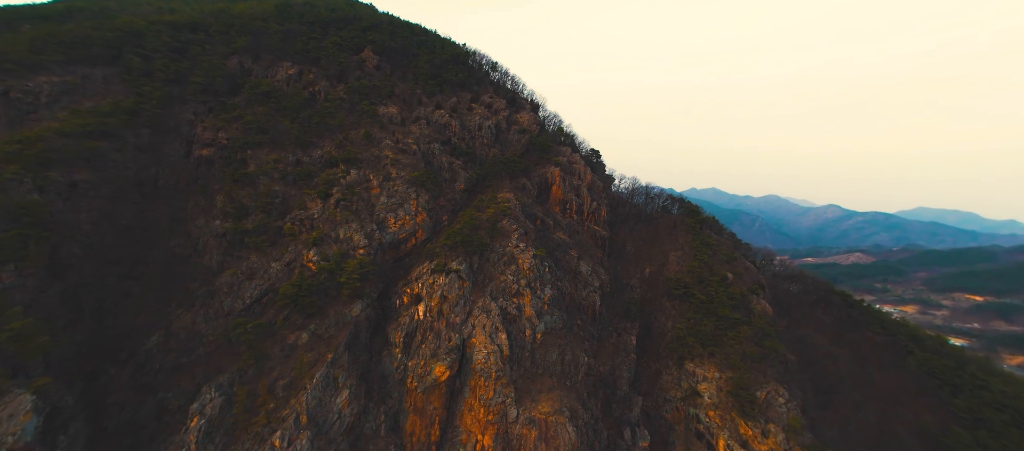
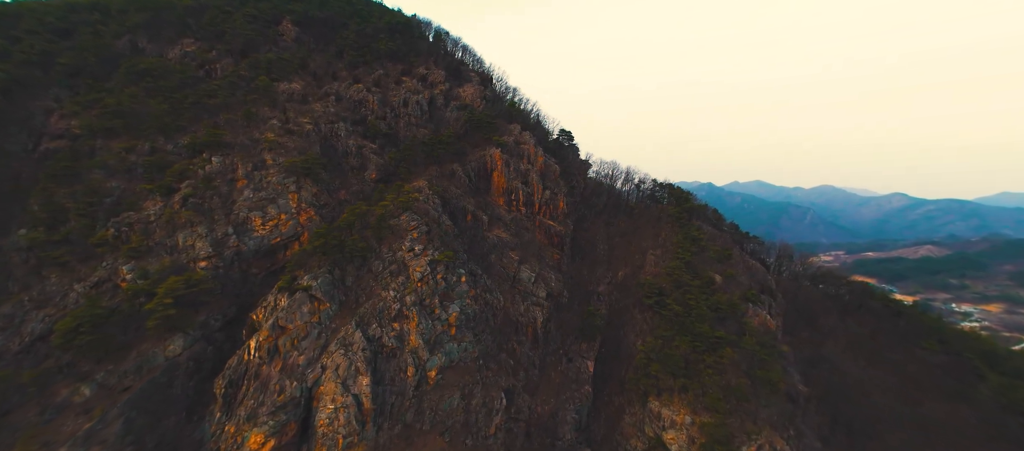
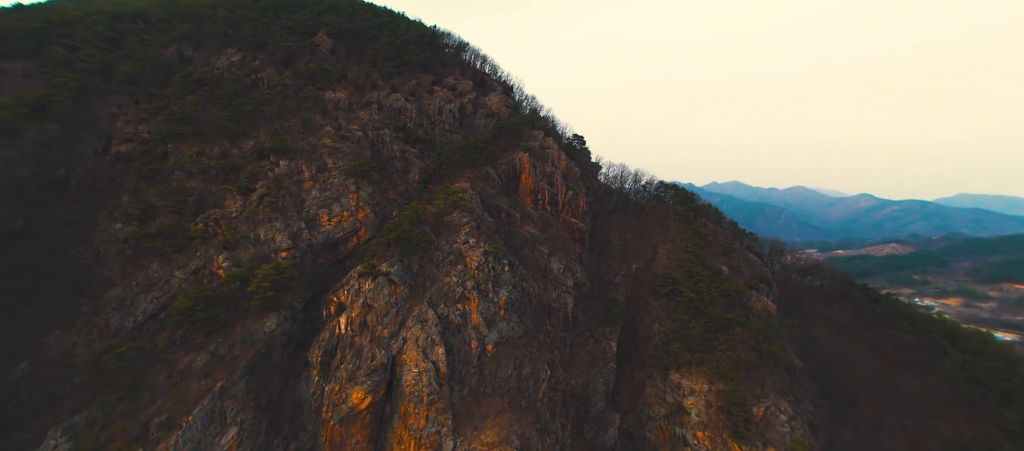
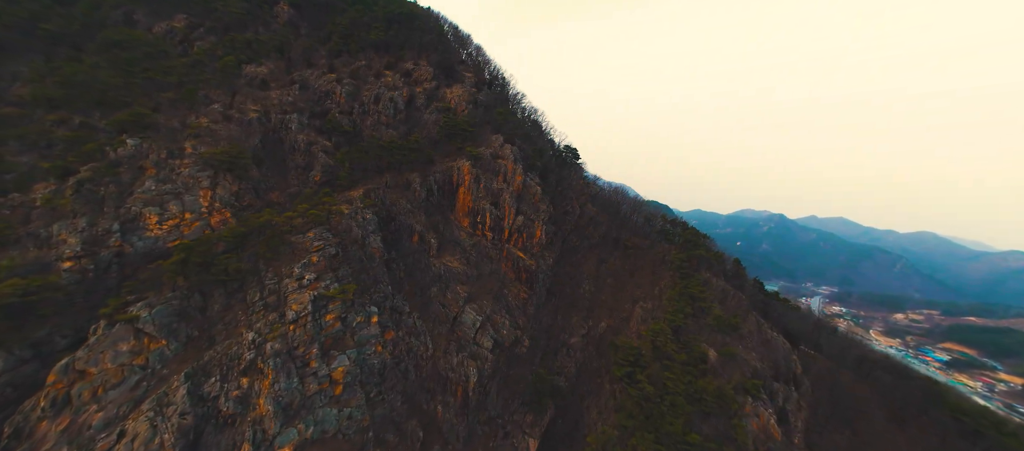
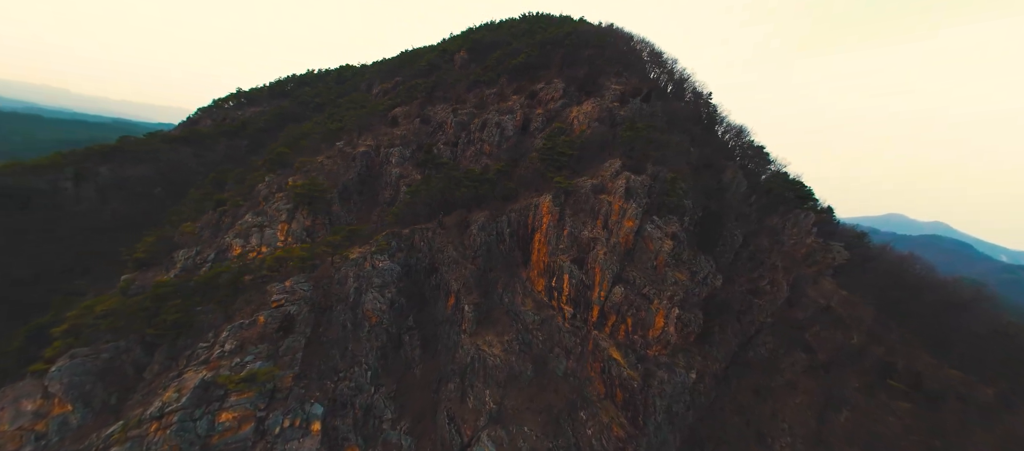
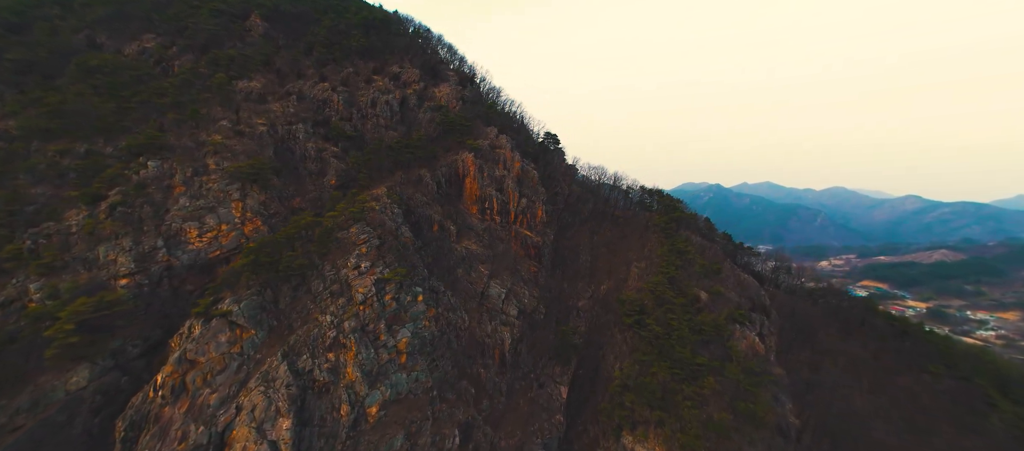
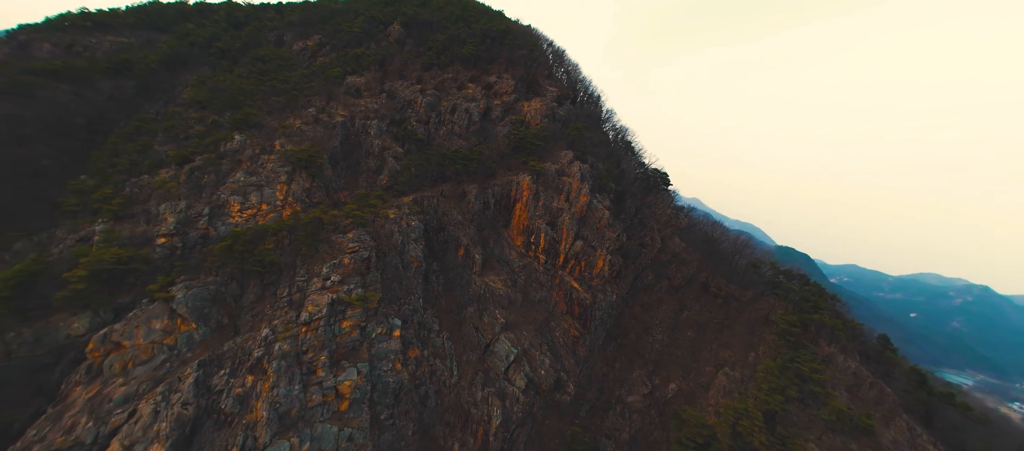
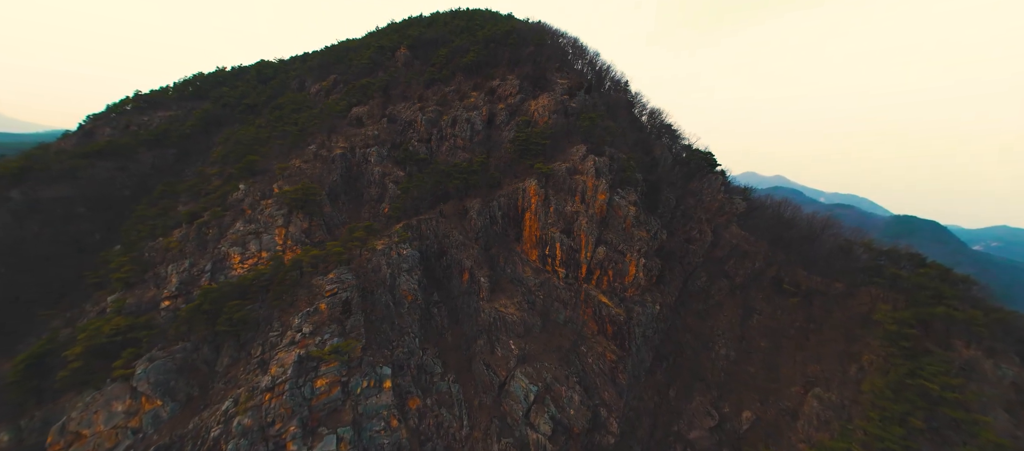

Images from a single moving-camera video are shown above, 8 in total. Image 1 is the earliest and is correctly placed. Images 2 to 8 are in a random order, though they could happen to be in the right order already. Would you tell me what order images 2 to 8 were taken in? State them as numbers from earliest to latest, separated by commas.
3, 2, 6, 4, 7, 8, 5
